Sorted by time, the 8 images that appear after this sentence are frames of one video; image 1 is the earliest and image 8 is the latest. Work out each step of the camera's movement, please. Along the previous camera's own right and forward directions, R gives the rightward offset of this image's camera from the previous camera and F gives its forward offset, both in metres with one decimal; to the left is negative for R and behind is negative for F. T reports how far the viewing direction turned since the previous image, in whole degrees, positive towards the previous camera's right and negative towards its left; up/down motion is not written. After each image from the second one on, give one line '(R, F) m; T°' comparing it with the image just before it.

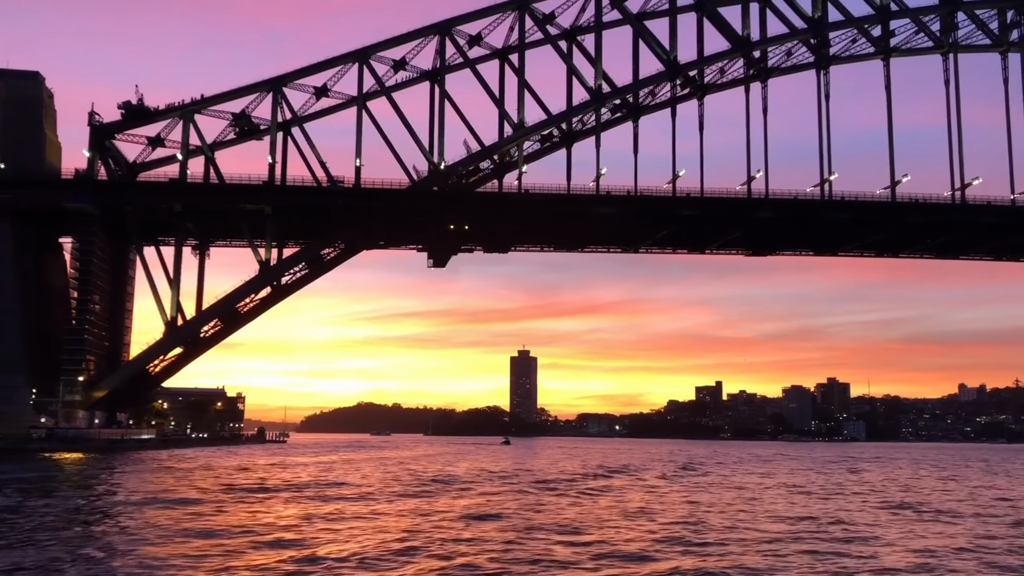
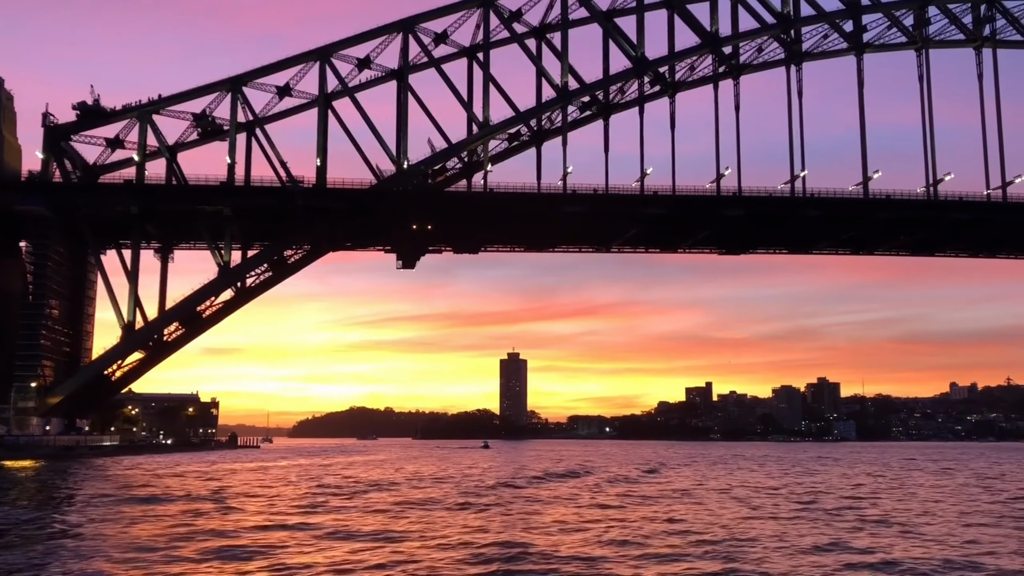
(+1.2, +0.6) m; 0°
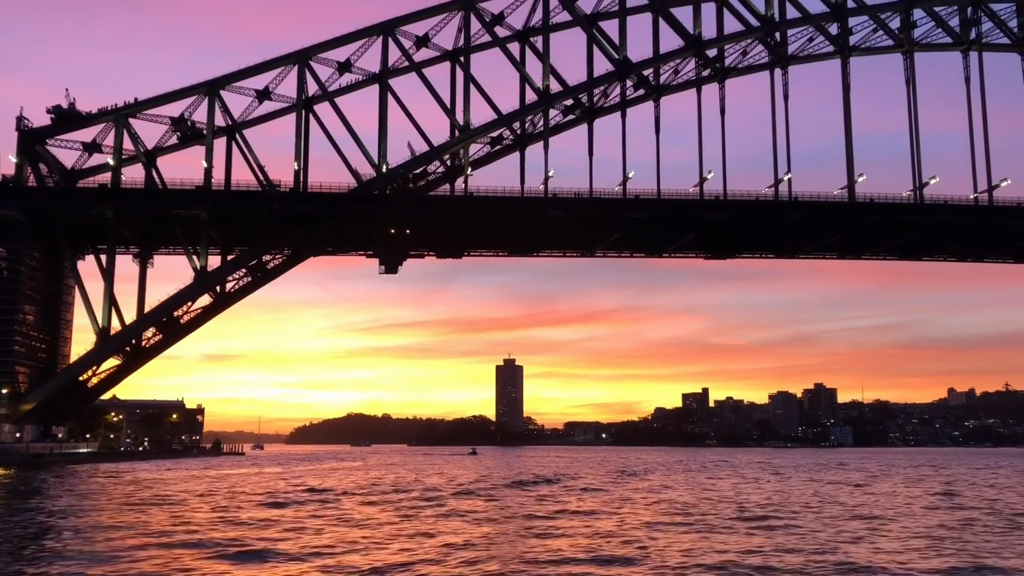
(+0.8, +0.4) m; 0°
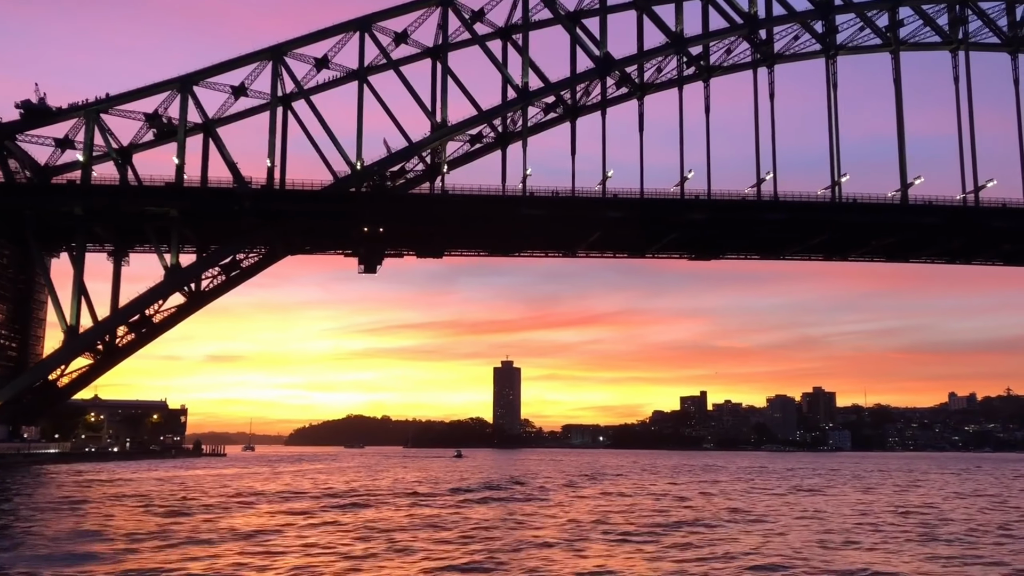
(+1.1, +0.6) m; 0°
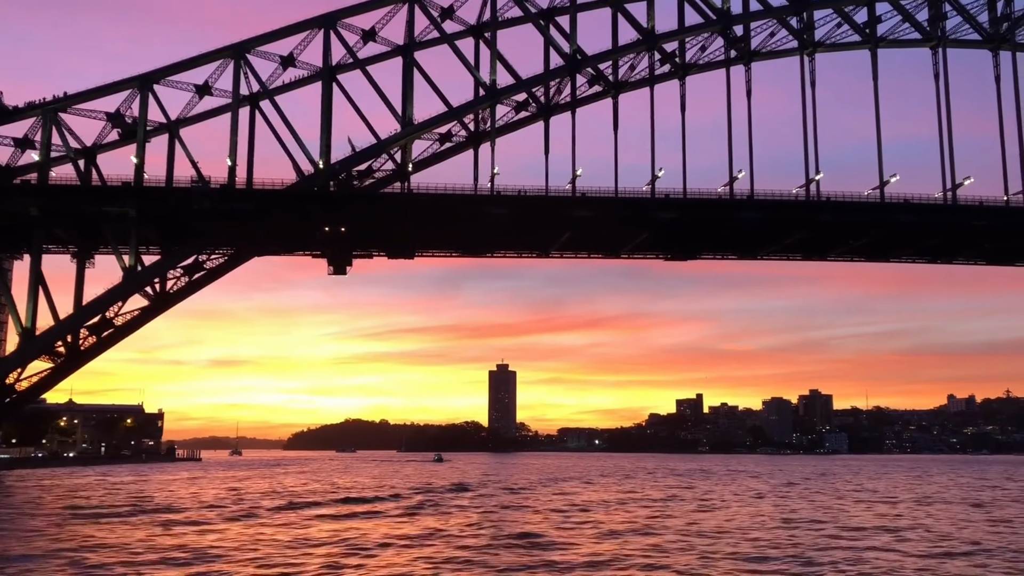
(+1.4, +0.7) m; 0°
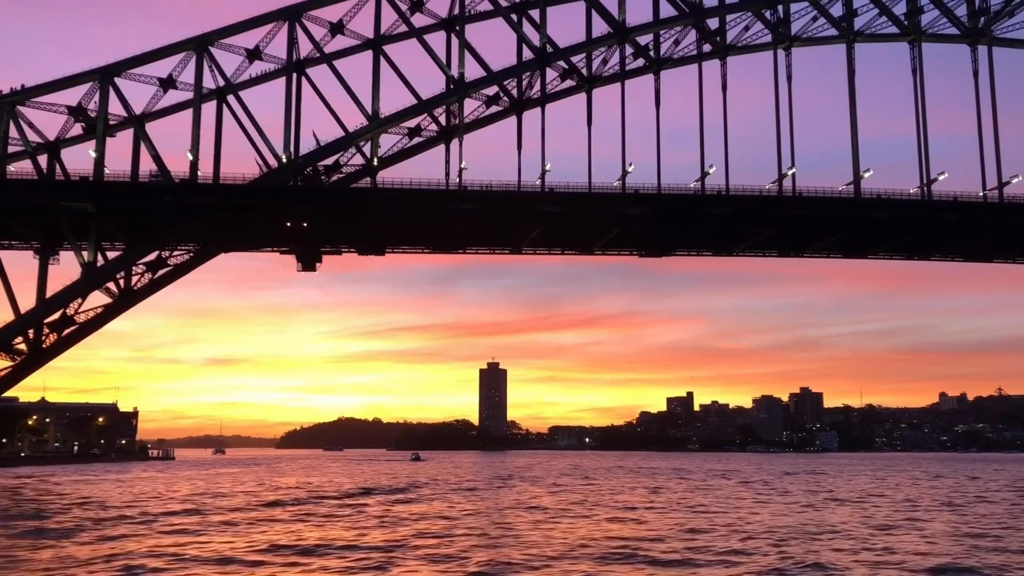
(+1.1, +0.6) m; 0°
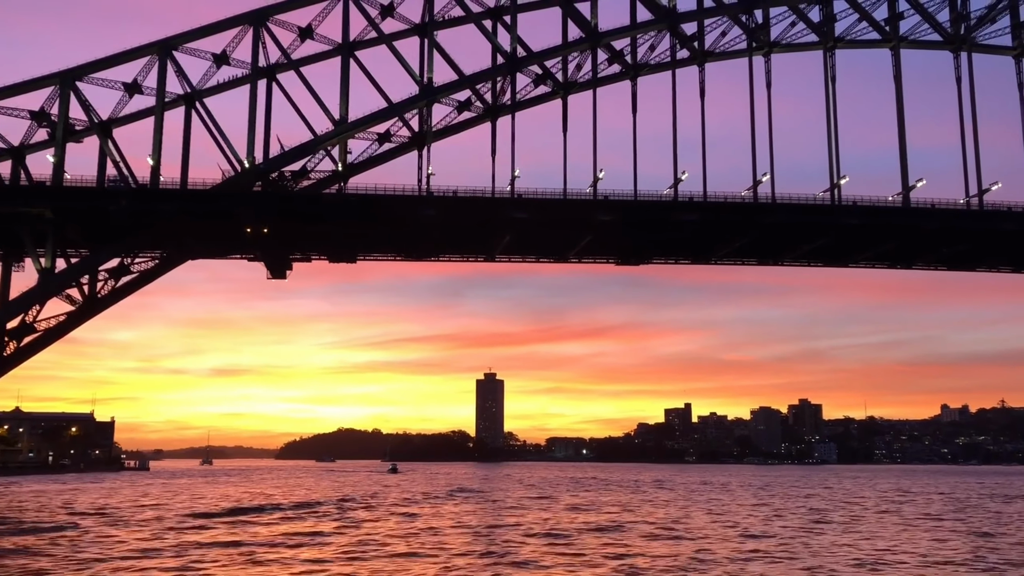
(+1.4, +0.7) m; 0°
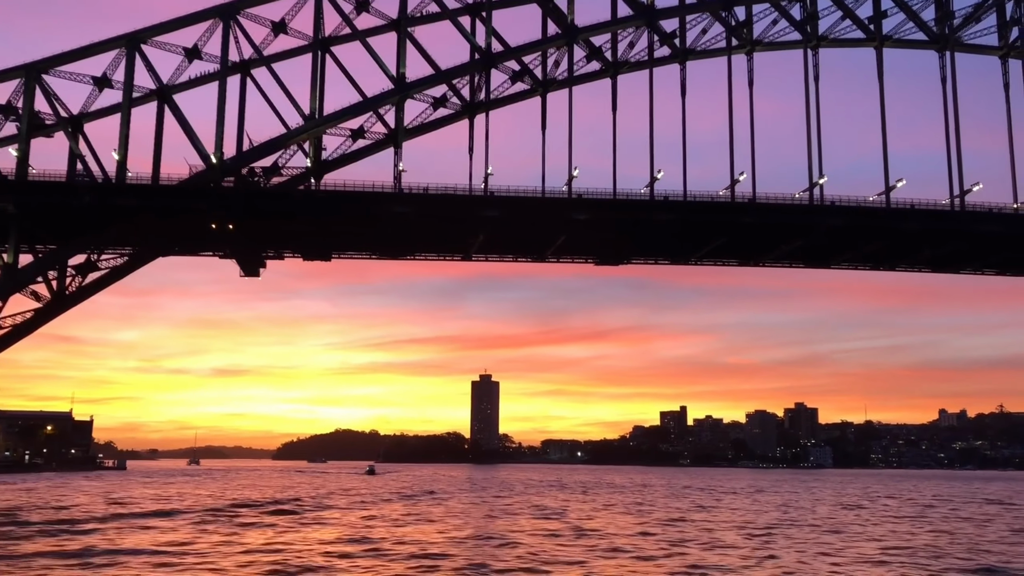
(+1.1, +0.6) m; 0°
